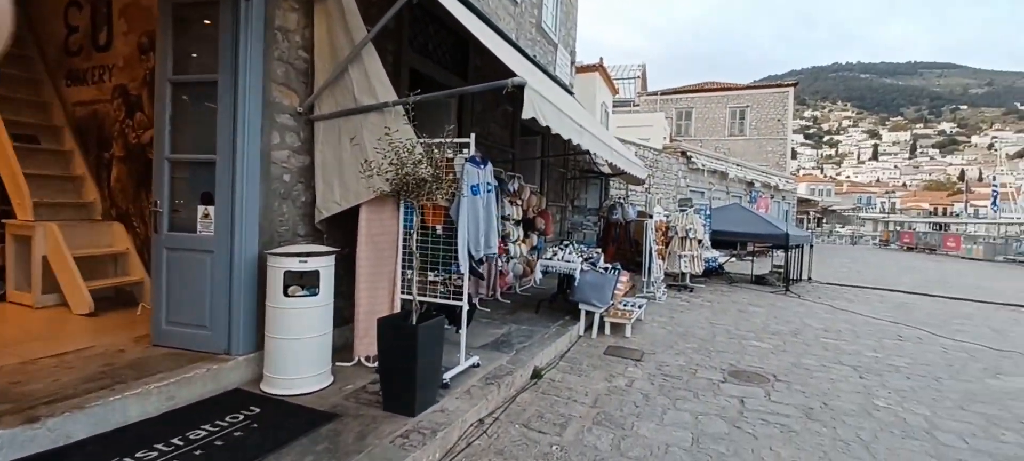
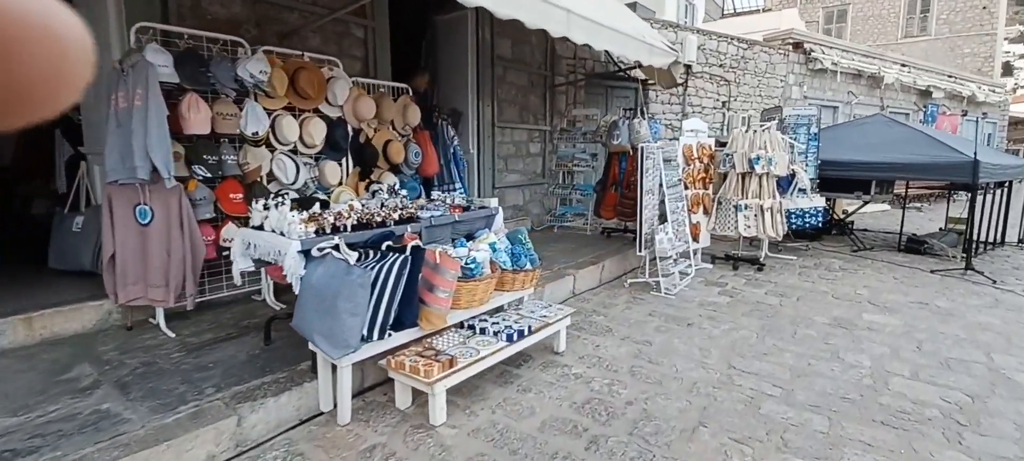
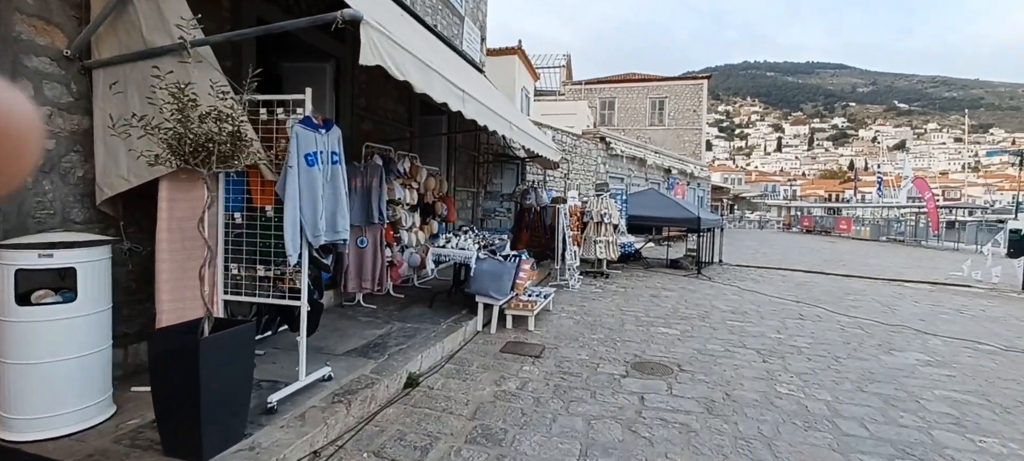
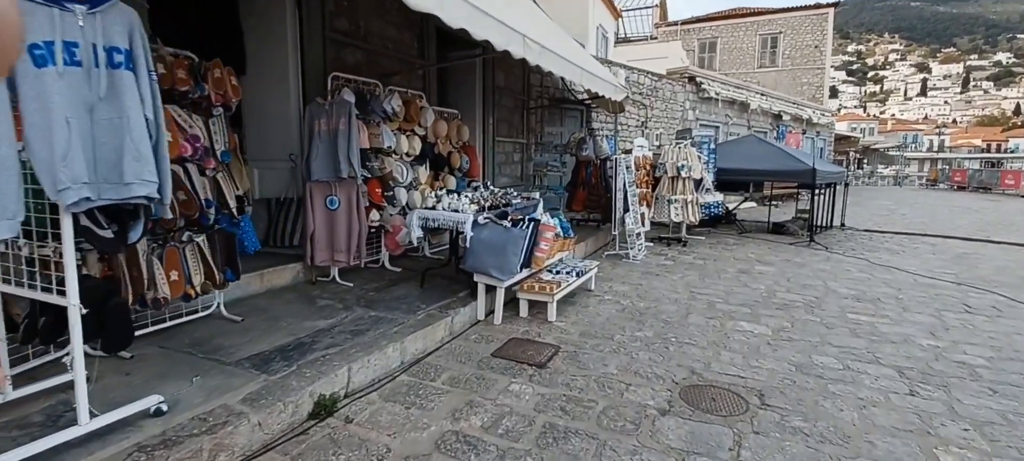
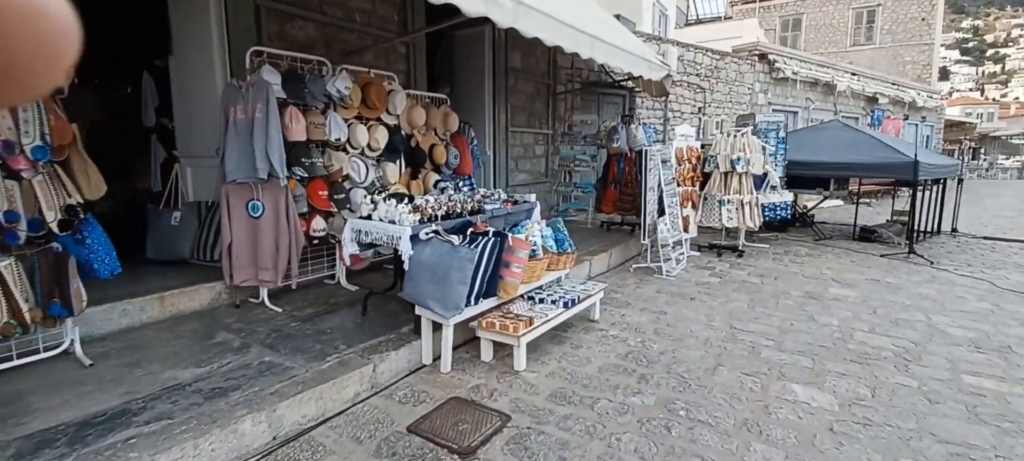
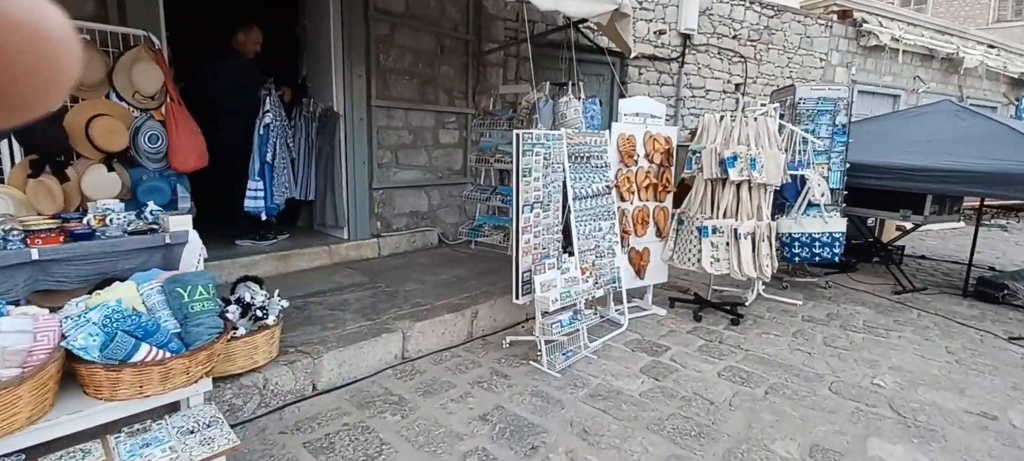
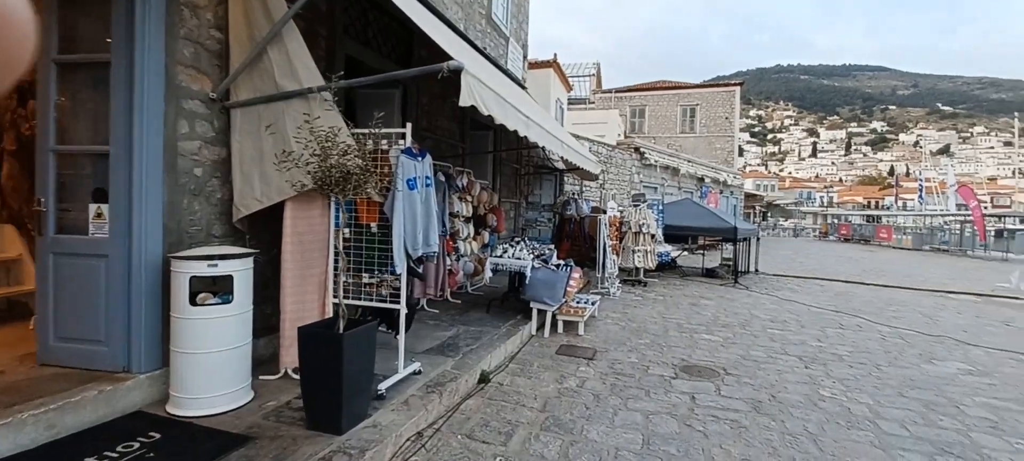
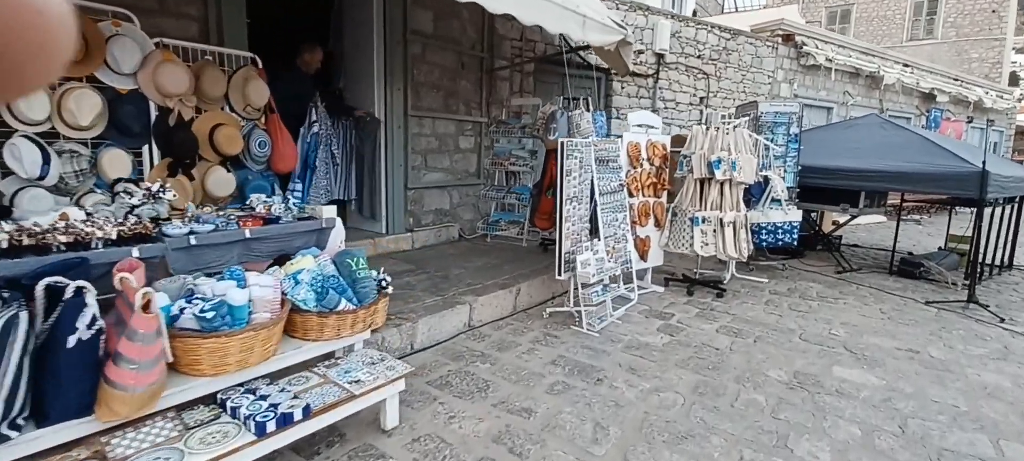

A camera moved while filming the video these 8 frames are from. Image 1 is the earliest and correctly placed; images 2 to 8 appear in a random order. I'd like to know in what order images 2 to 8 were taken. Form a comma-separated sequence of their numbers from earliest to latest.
7, 3, 4, 5, 2, 8, 6
